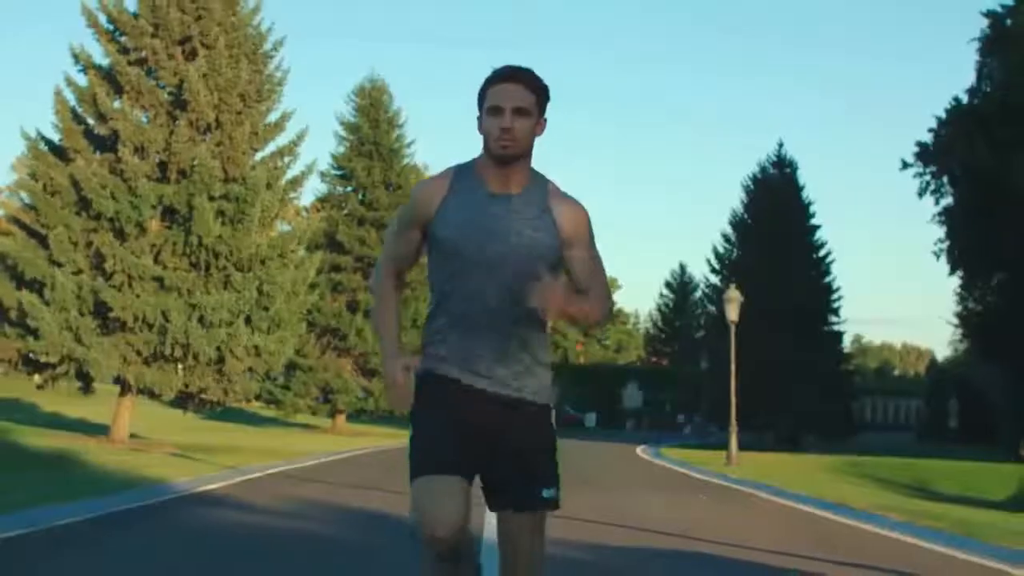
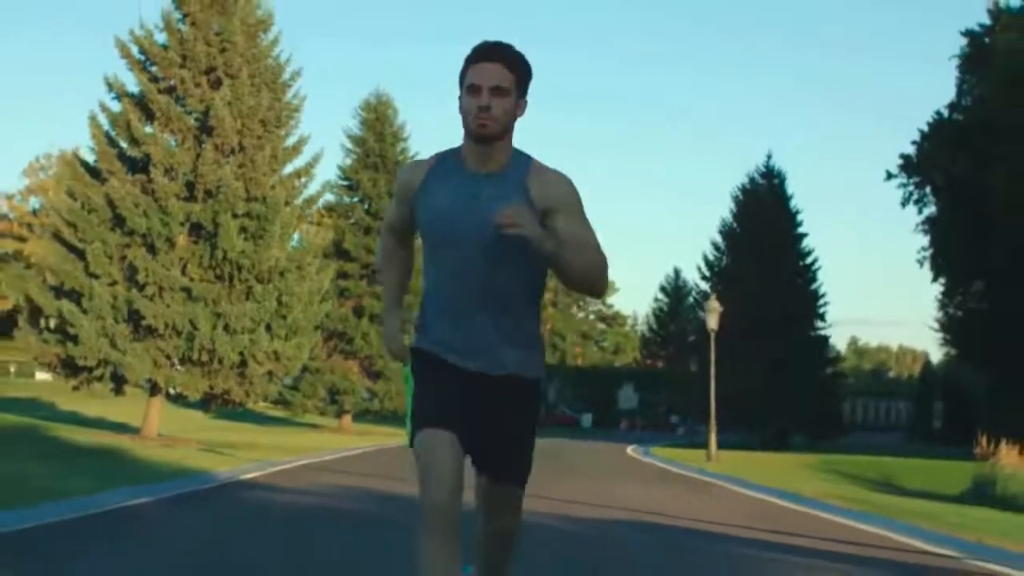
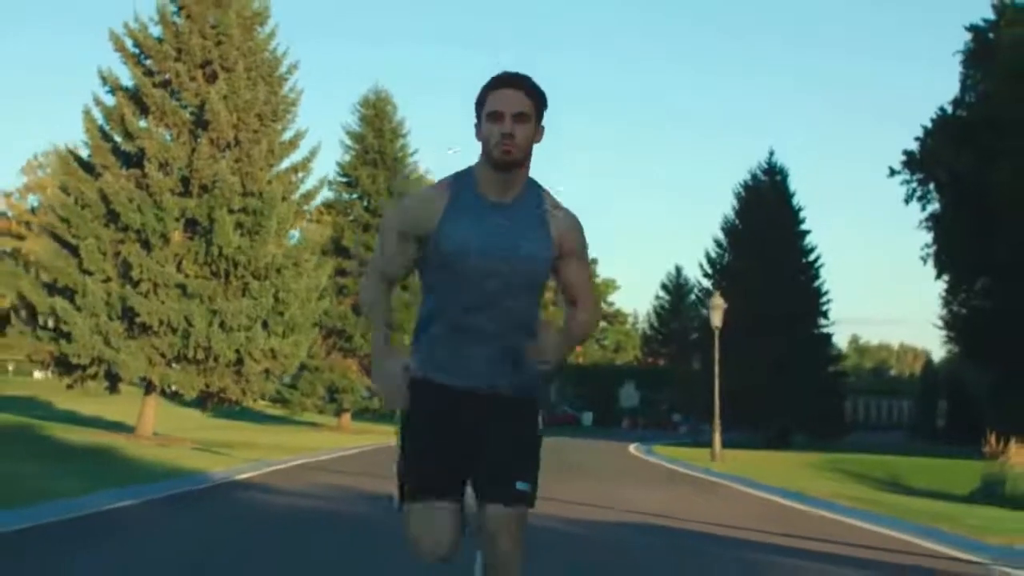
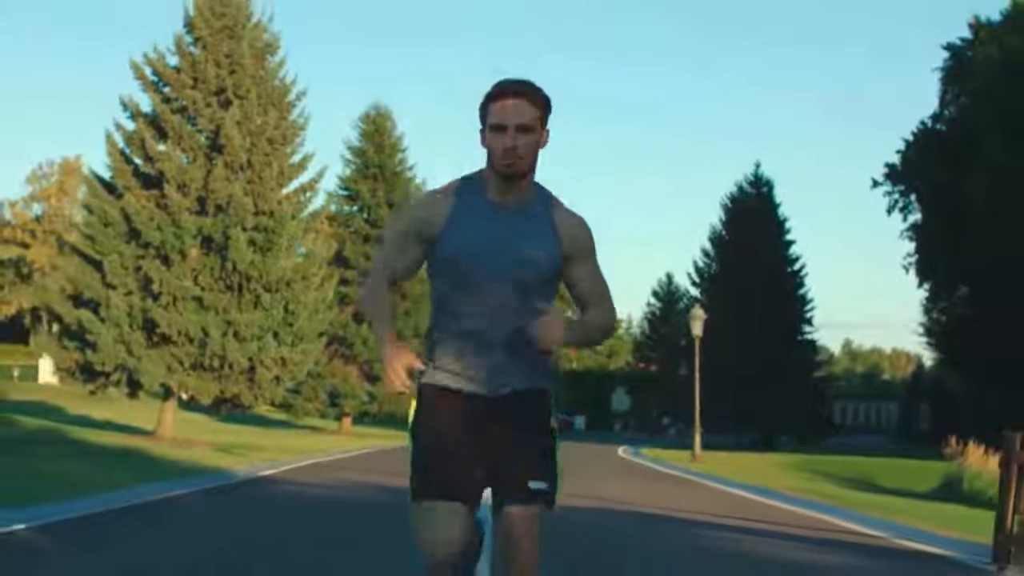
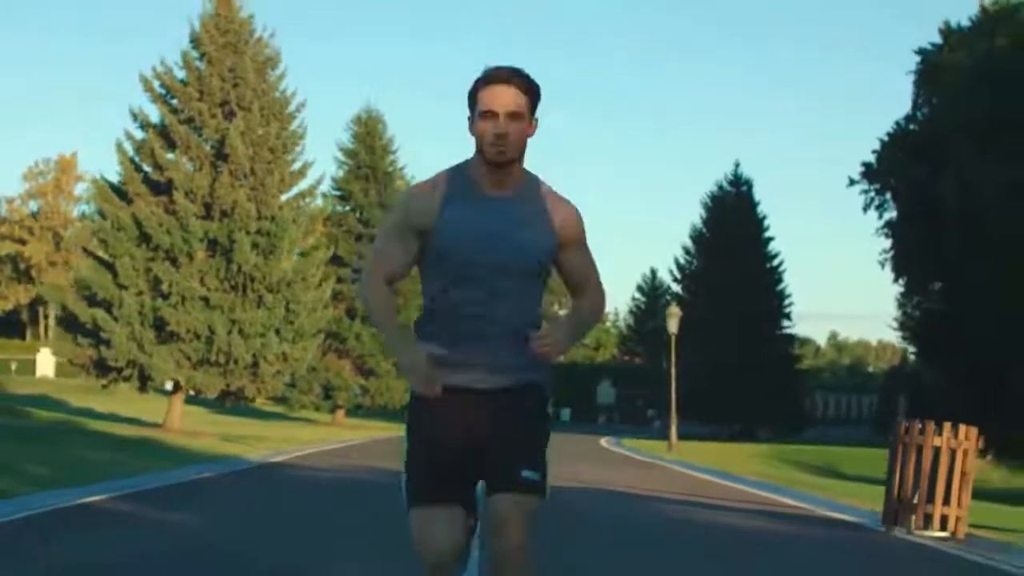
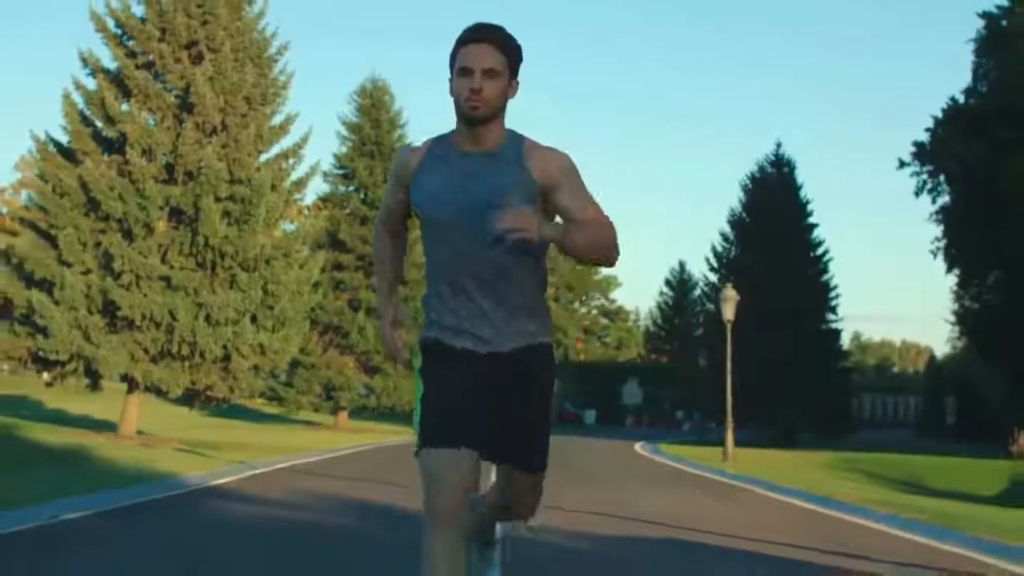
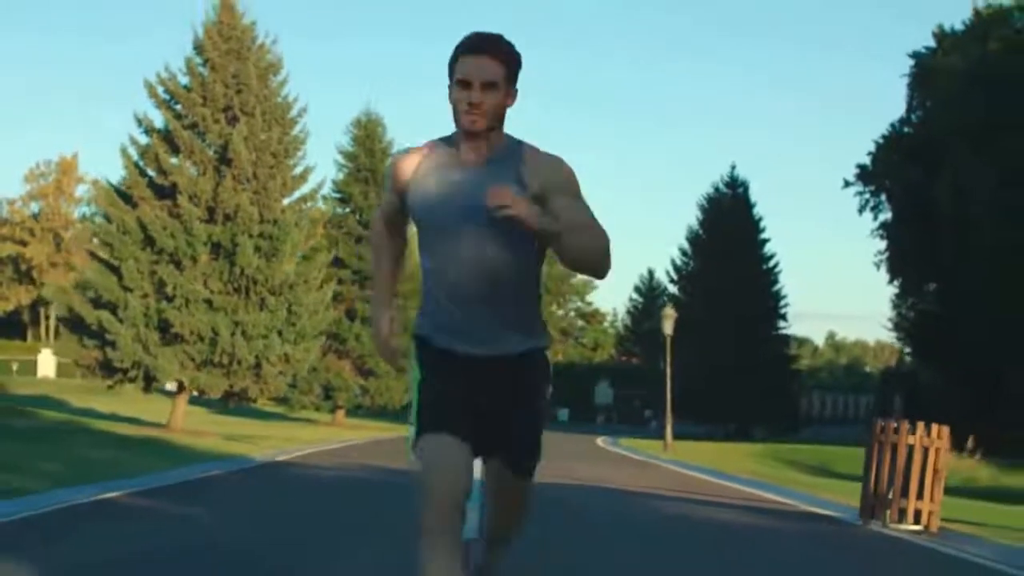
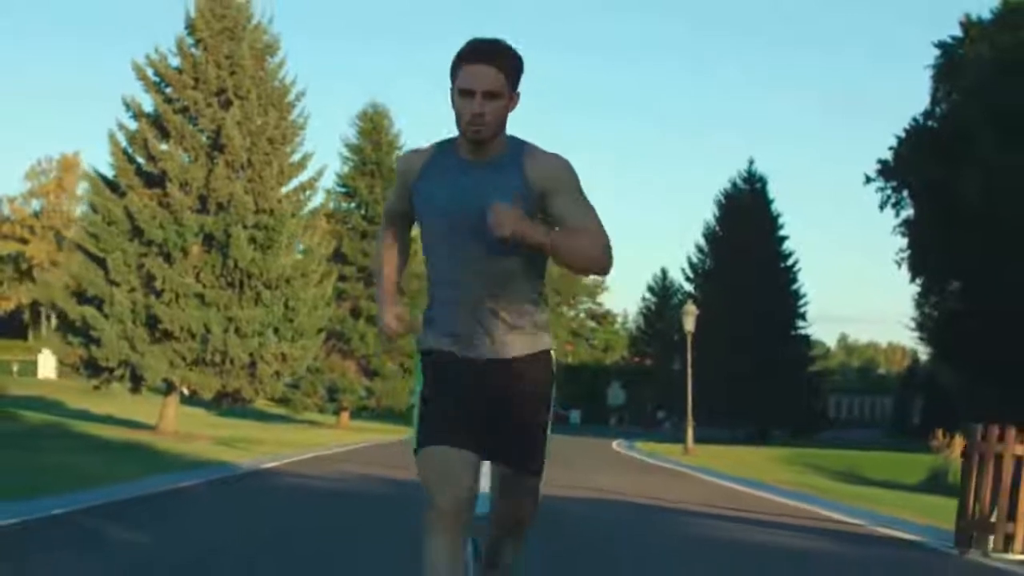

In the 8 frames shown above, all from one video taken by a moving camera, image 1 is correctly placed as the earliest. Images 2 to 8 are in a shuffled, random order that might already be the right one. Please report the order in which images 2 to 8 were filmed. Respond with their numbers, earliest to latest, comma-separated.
6, 3, 2, 4, 8, 5, 7
